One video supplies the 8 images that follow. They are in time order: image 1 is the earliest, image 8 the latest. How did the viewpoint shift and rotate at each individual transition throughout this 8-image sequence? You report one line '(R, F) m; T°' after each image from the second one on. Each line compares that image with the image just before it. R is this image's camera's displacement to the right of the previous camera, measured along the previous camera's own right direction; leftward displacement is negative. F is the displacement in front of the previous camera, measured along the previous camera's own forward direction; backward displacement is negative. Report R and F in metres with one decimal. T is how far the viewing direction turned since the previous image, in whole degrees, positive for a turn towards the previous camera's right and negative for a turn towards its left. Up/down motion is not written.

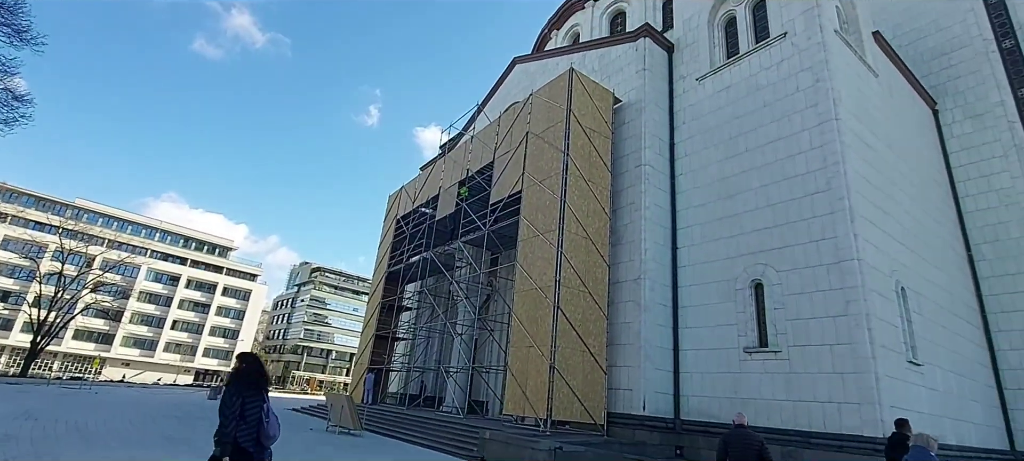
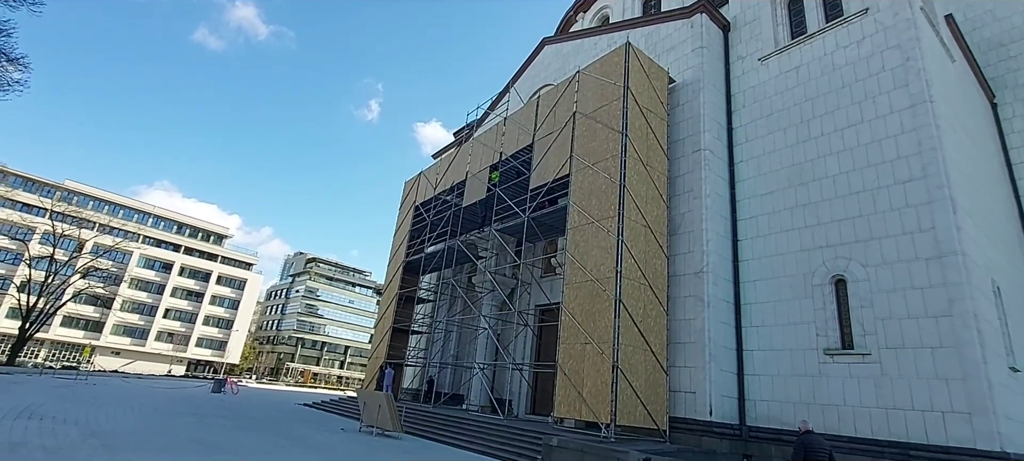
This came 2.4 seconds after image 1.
(-1.3, +1.0) m; +1°
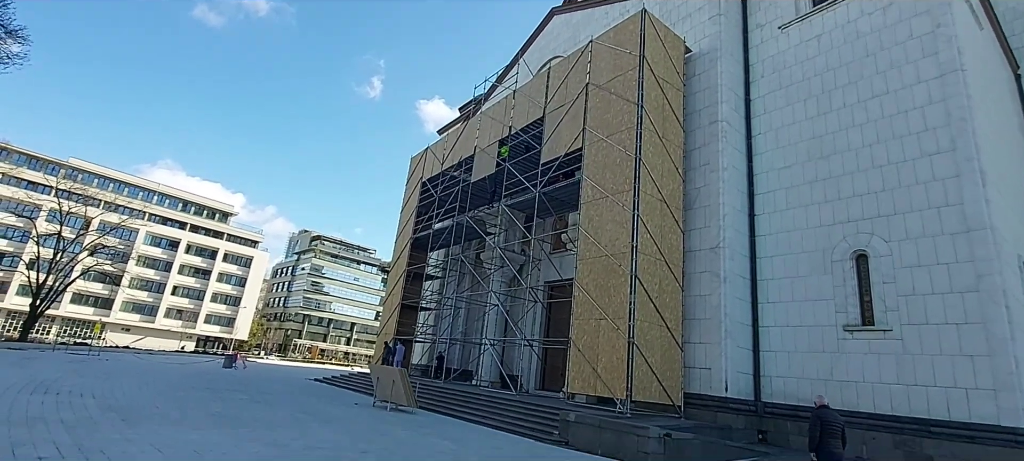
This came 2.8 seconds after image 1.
(-0.2, +0.2) m; 0°
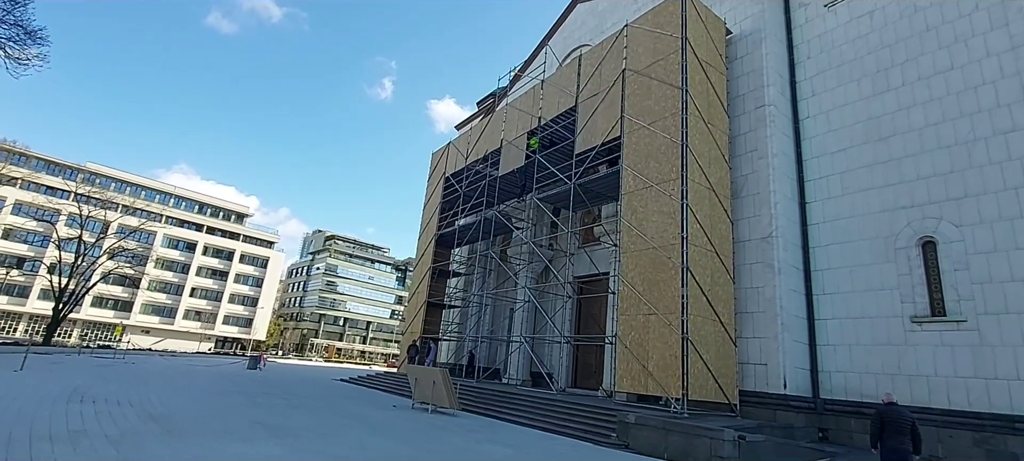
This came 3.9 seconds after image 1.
(-0.6, +0.5) m; -1°
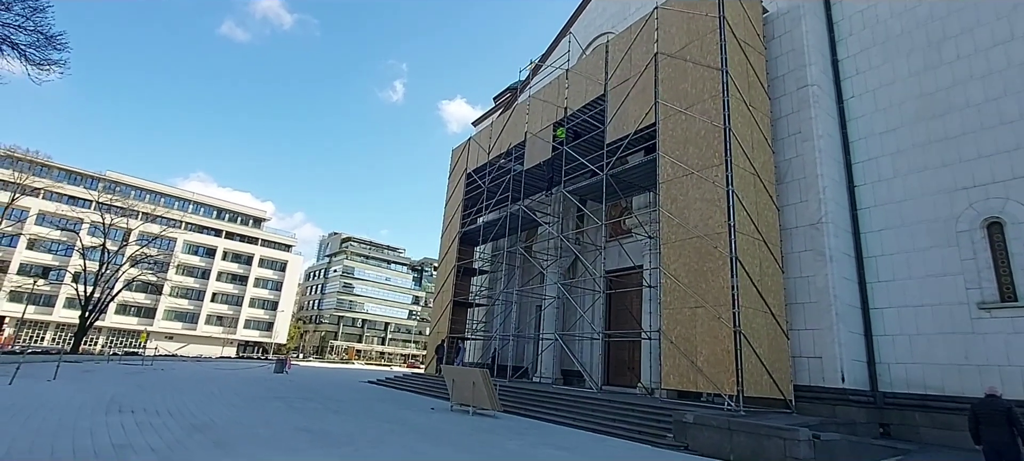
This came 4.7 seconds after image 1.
(-0.5, +0.4) m; -1°
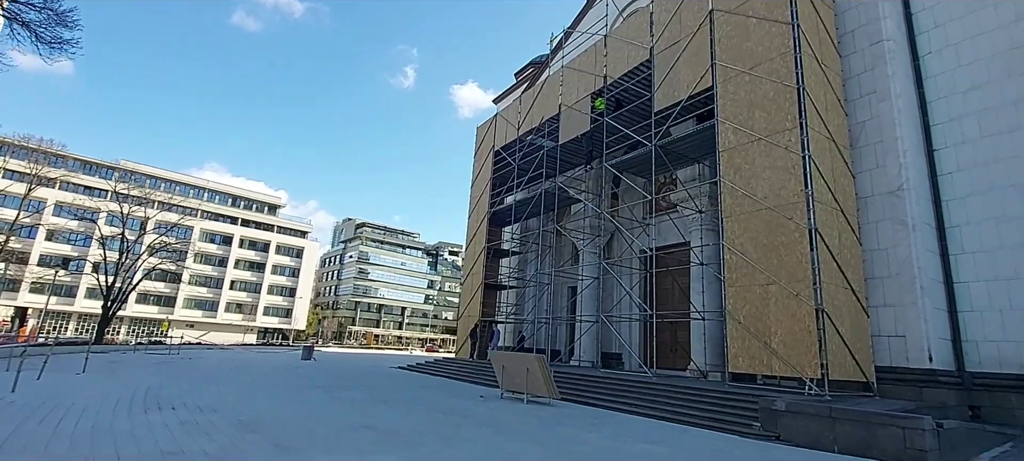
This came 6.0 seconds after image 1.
(-0.8, +0.7) m; -1°
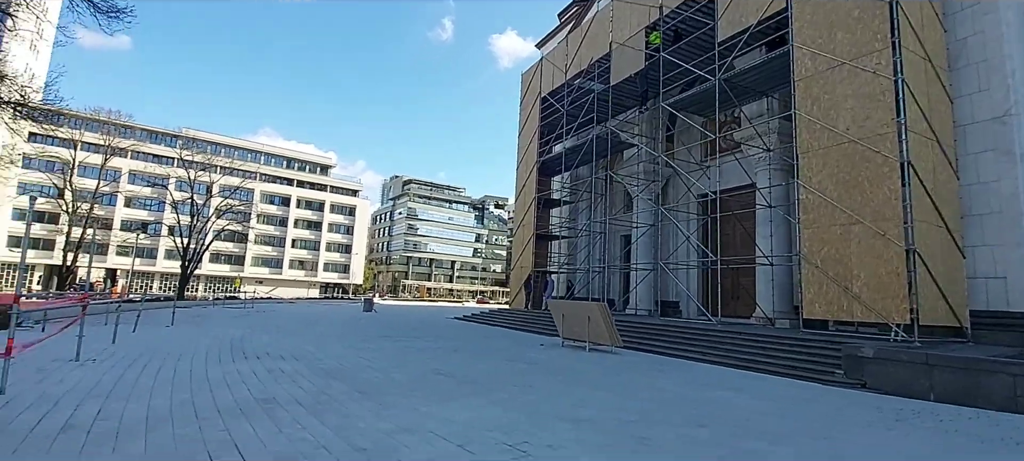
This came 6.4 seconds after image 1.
(-0.2, +0.2) m; -5°
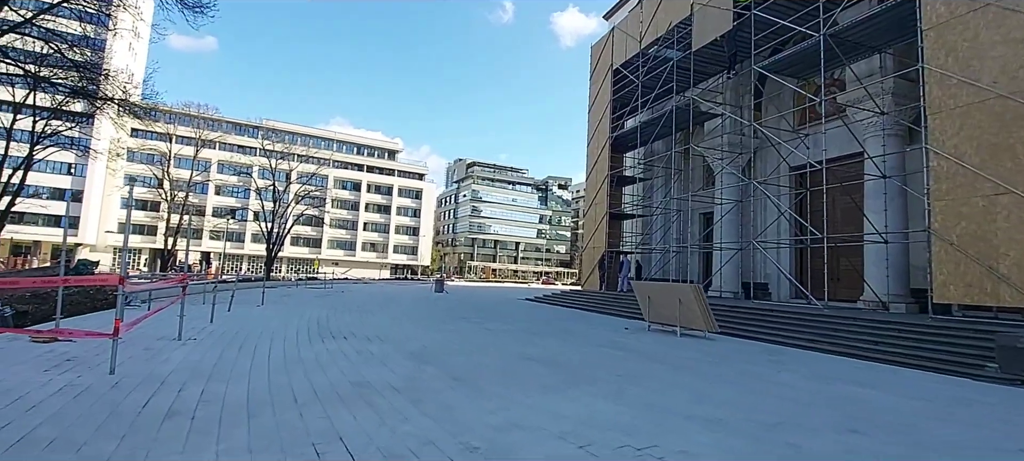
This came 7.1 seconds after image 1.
(-0.3, +0.4) m; -7°
